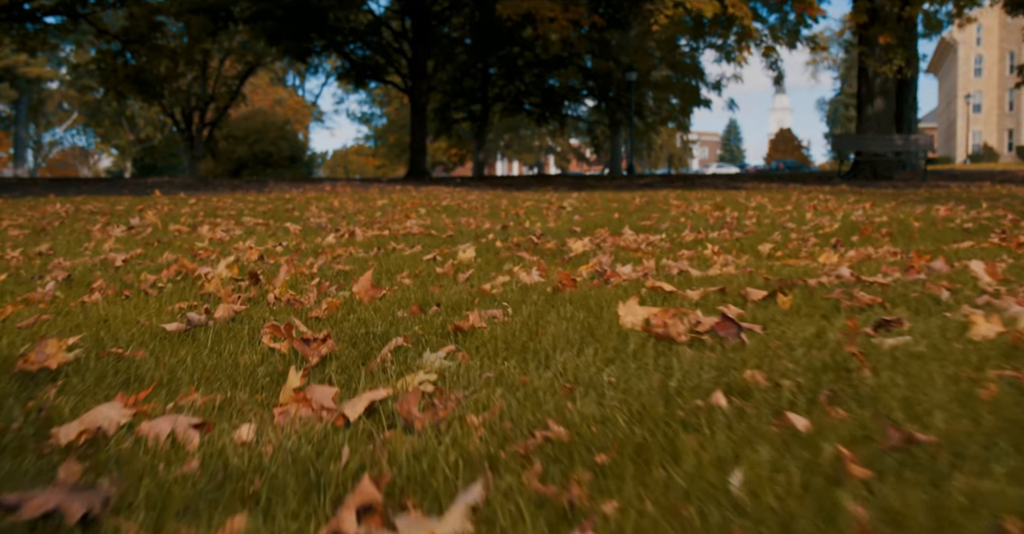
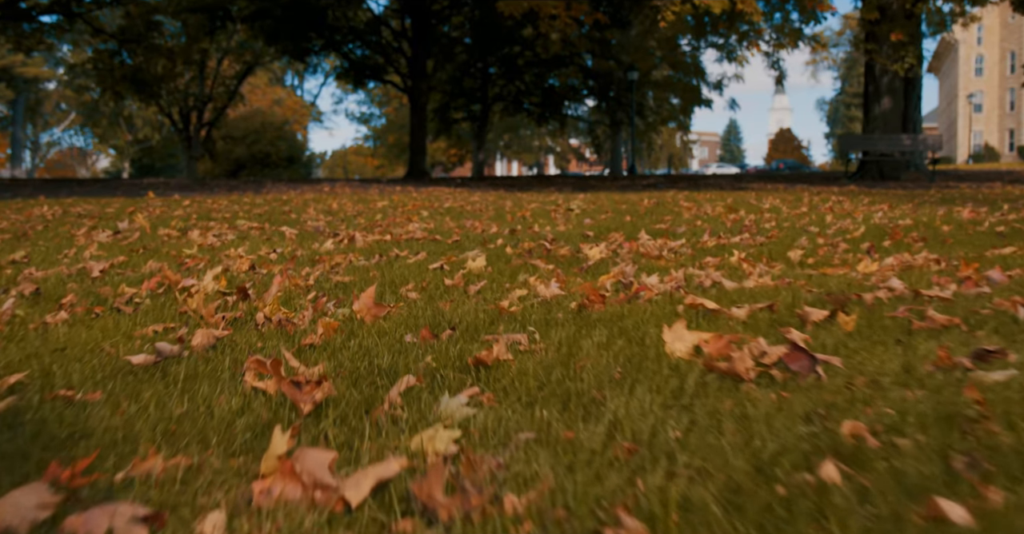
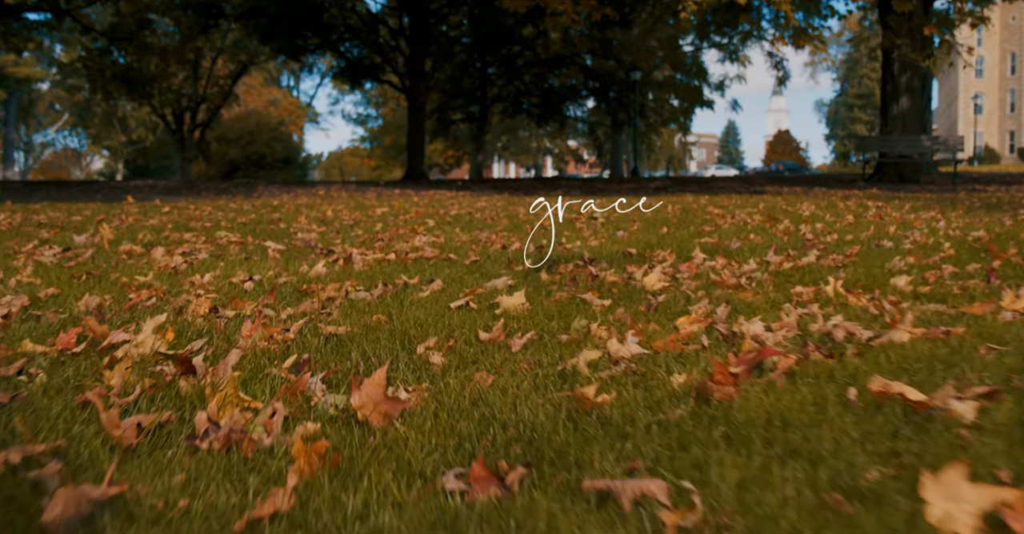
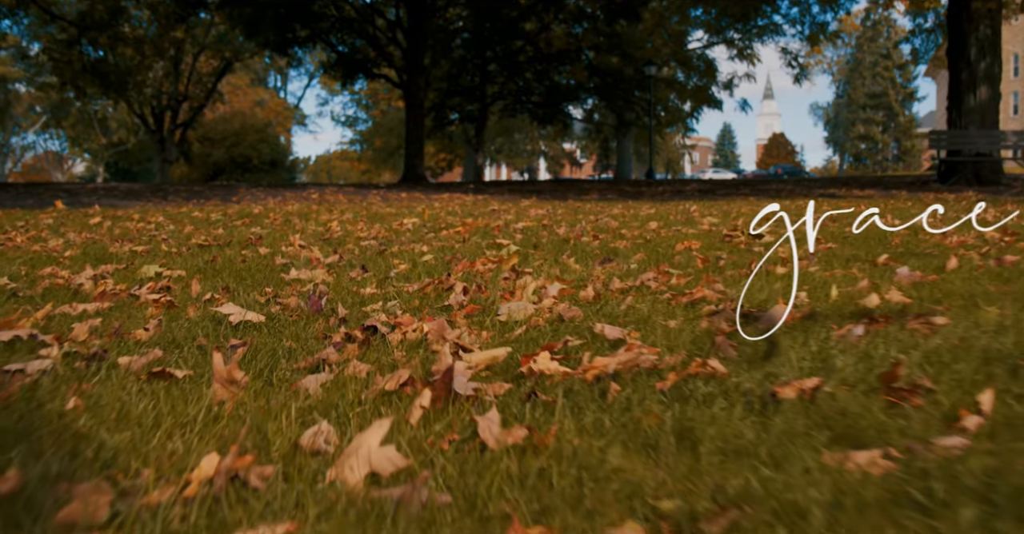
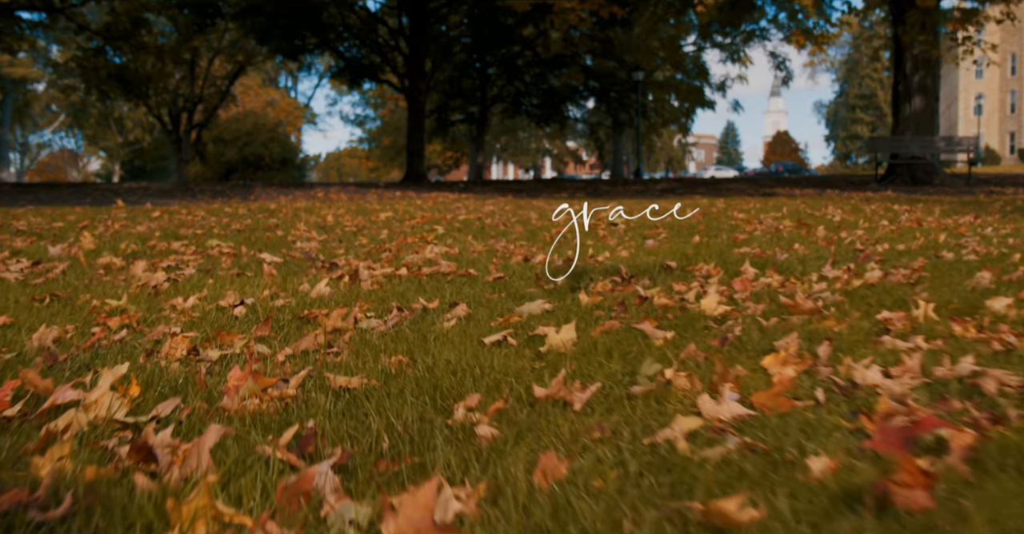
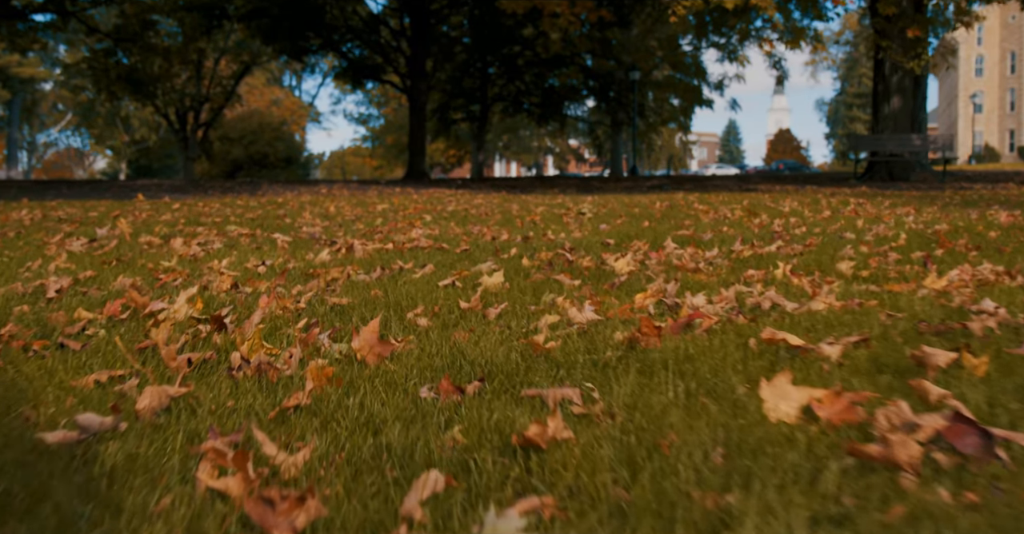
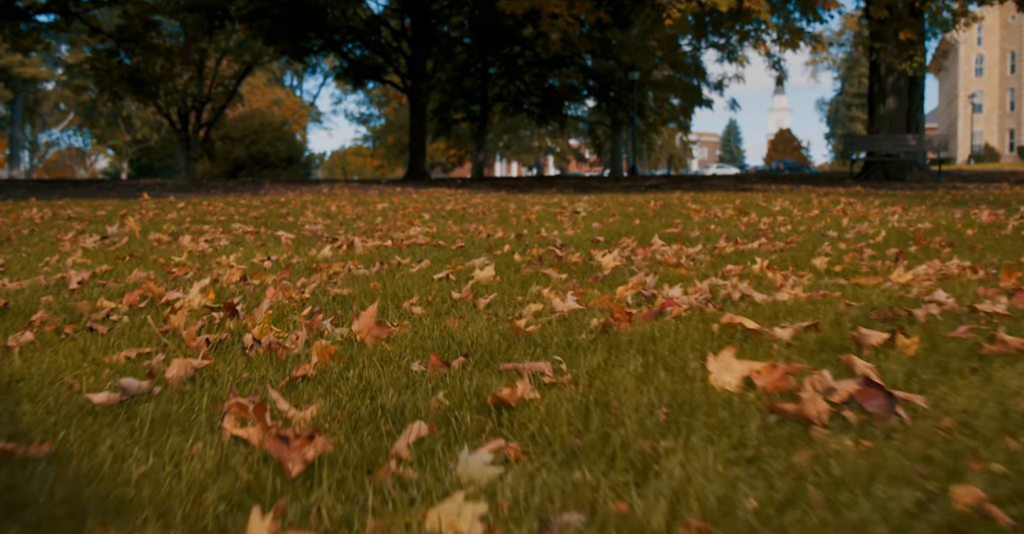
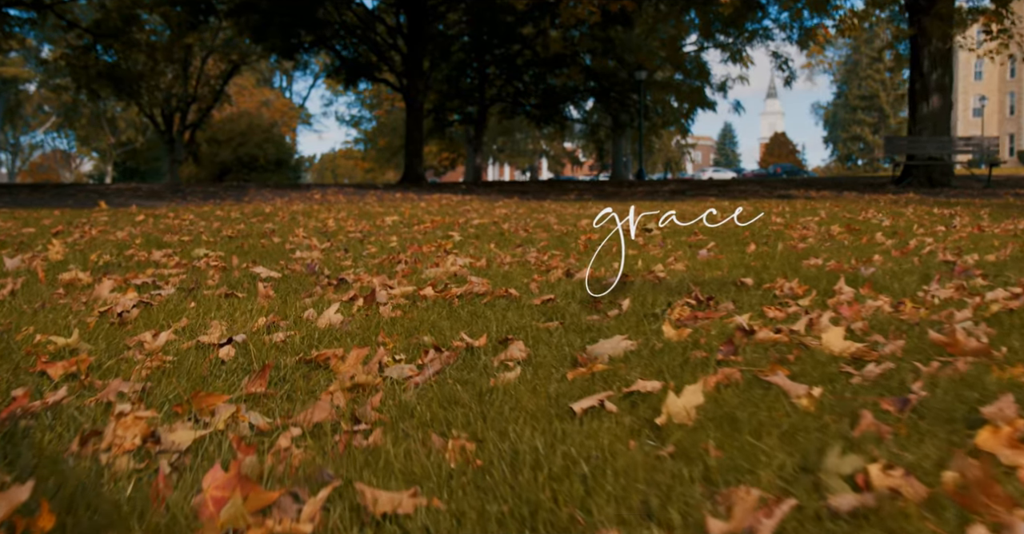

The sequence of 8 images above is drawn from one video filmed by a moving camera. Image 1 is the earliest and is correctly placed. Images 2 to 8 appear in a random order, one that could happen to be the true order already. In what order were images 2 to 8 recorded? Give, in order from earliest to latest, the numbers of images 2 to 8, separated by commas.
2, 7, 6, 3, 5, 8, 4
